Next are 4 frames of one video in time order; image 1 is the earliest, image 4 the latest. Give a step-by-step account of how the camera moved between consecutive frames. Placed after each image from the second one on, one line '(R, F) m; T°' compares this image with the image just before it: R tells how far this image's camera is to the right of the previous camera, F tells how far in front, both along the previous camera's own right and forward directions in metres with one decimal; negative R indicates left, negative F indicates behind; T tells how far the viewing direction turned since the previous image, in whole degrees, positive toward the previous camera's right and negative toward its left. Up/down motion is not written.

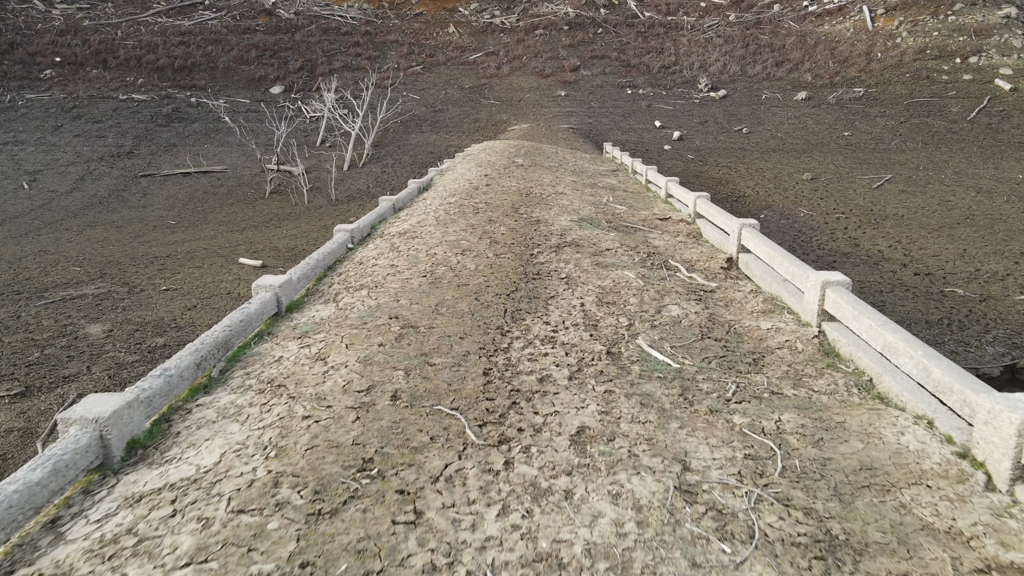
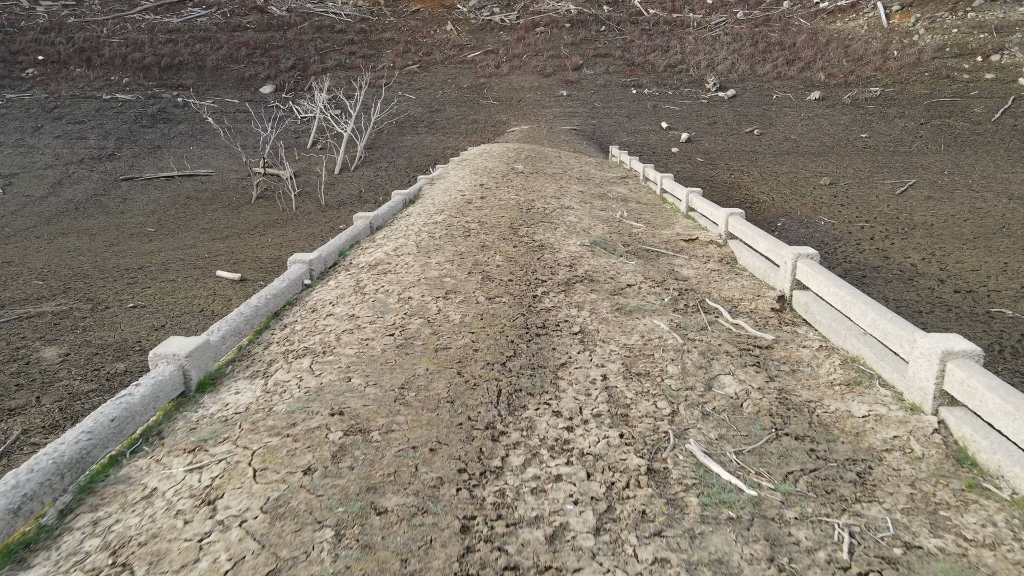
(0.0, +1.2) m; 0°
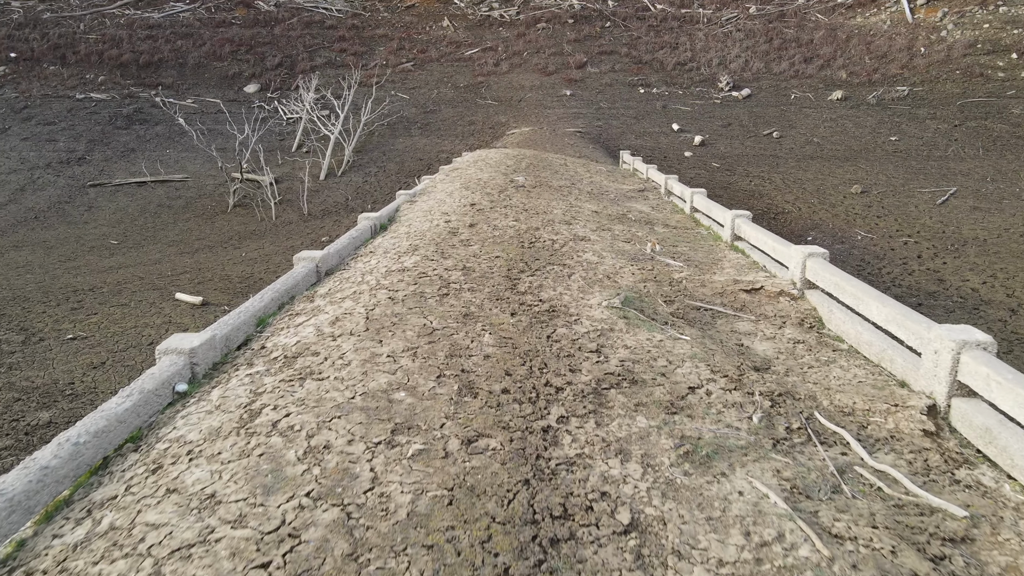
(0.0, +1.7) m; 0°
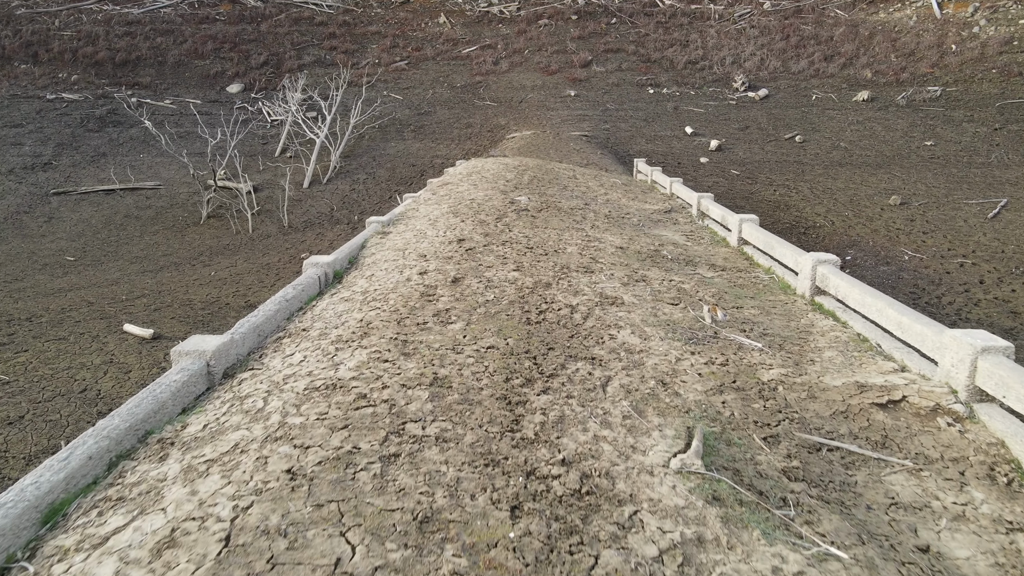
(0.0, +1.7) m; 0°
